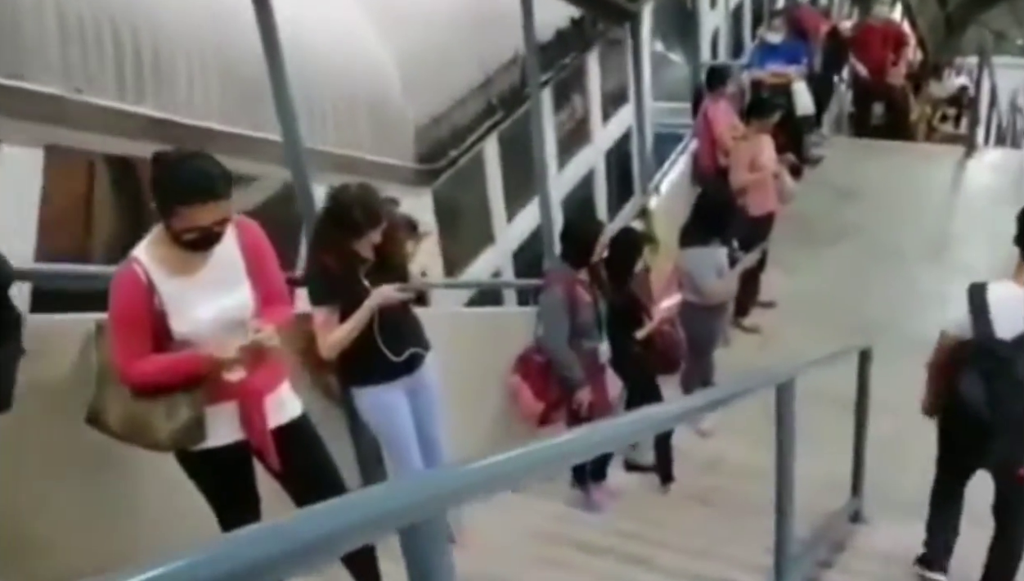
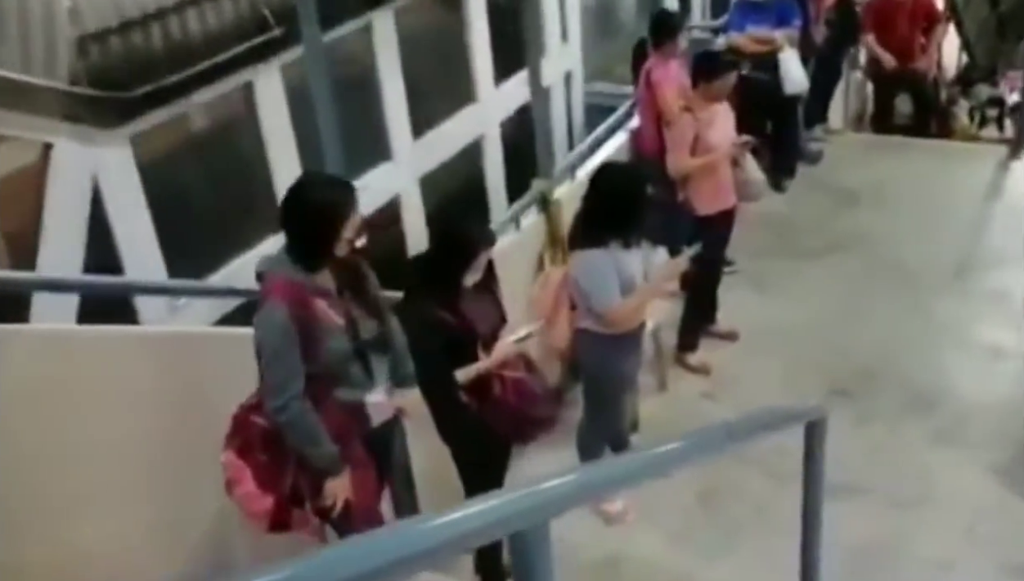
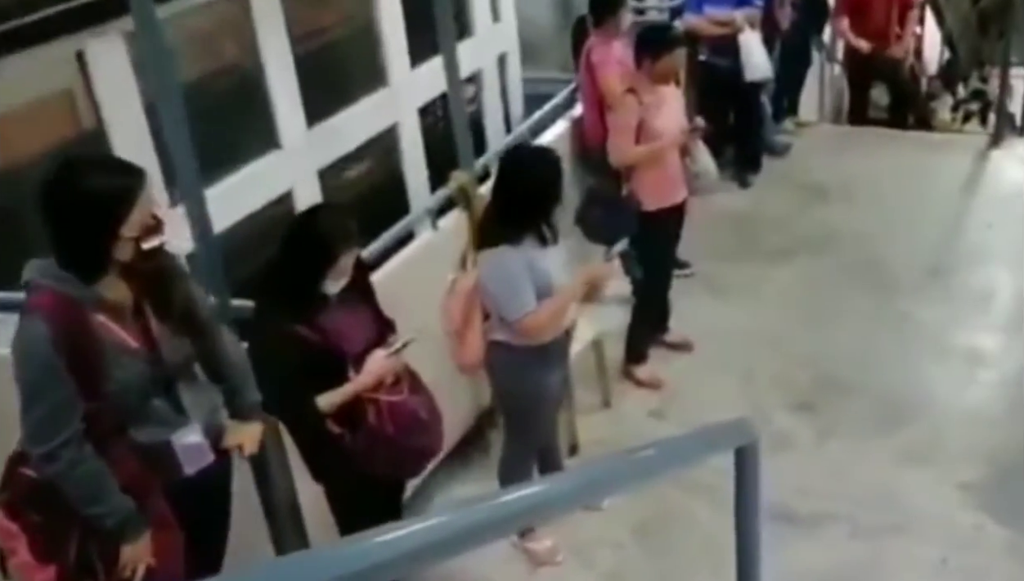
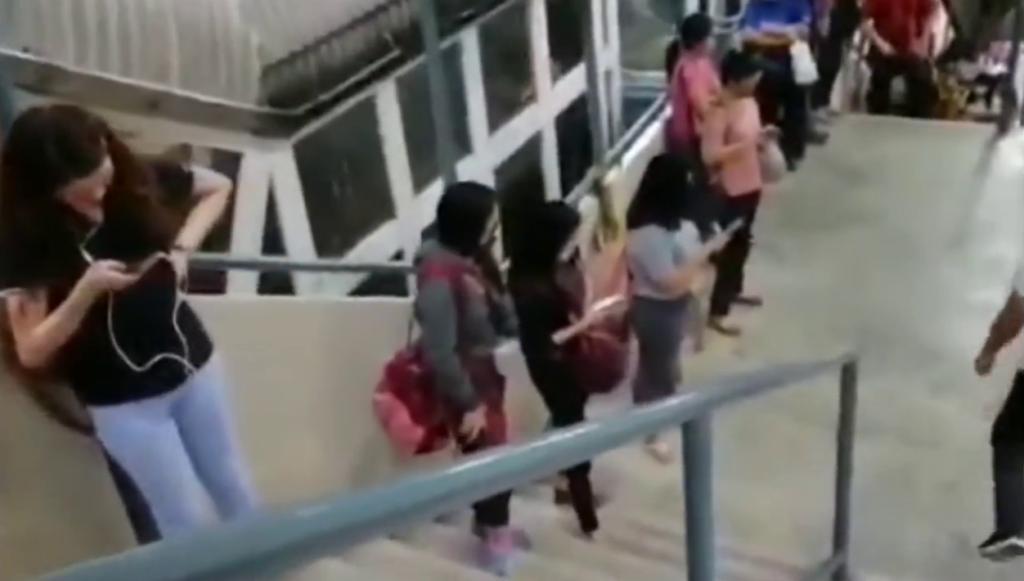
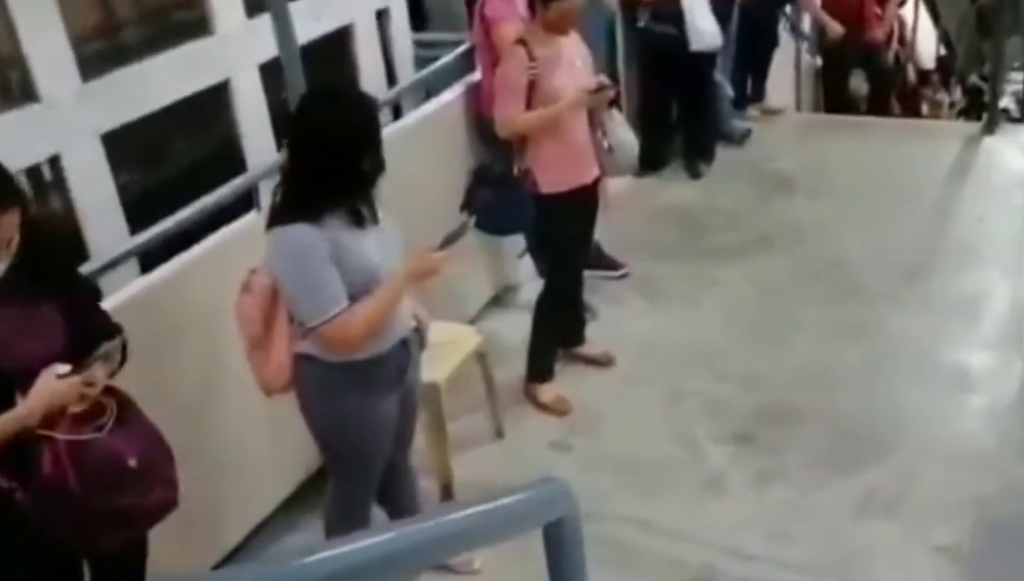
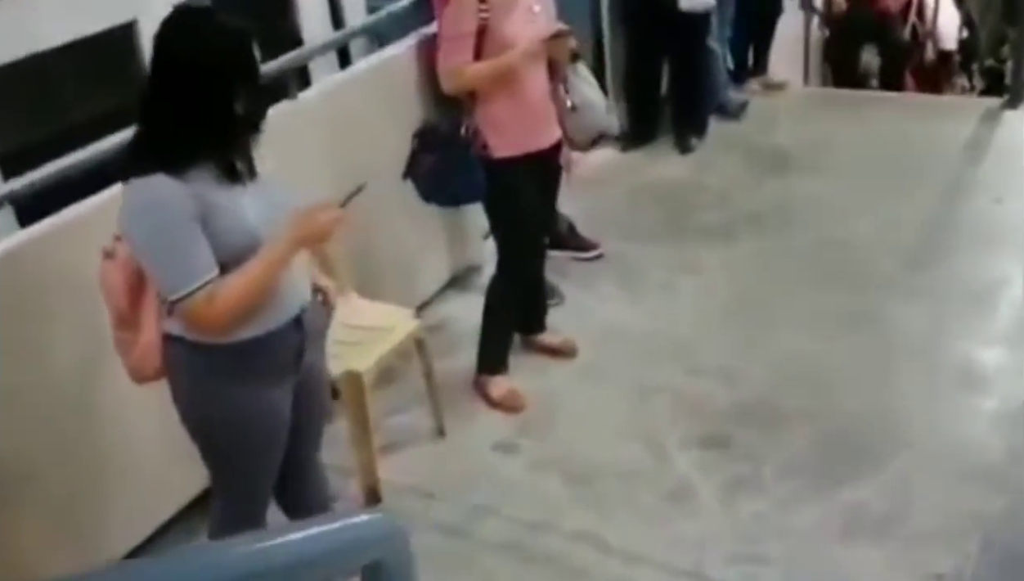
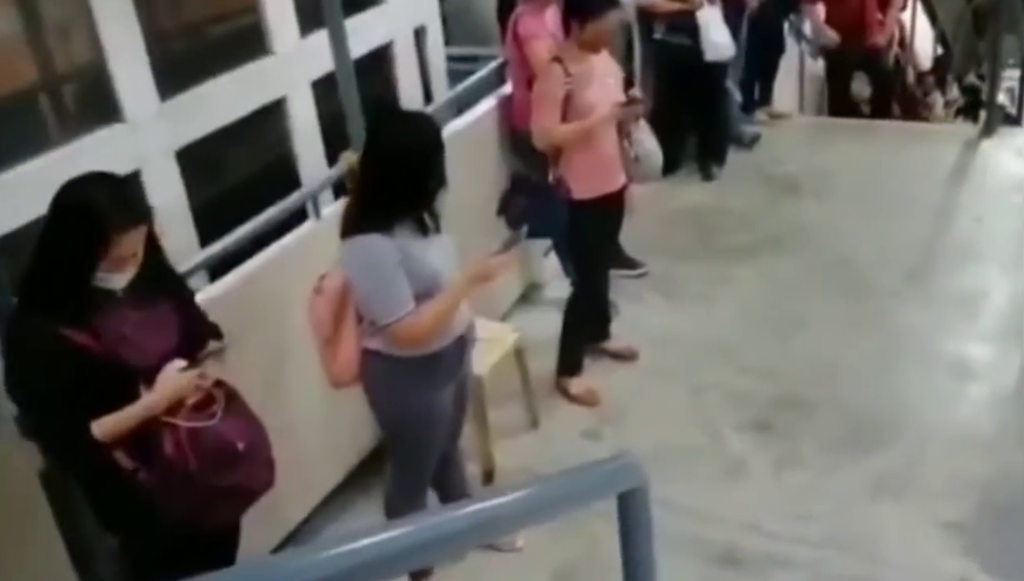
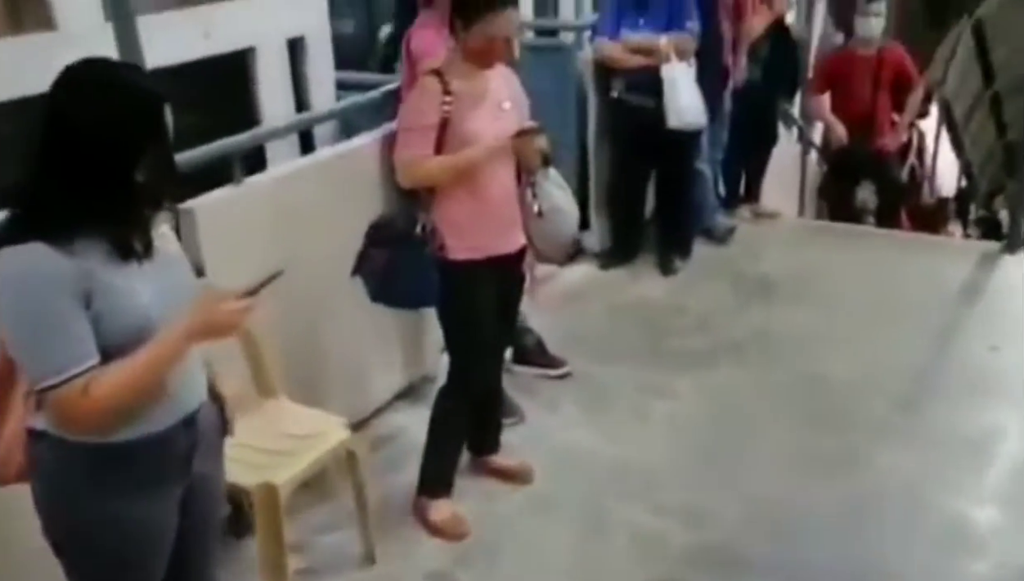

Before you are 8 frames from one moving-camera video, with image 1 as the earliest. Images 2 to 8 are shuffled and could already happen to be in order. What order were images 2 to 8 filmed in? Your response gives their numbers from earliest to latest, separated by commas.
4, 2, 3, 7, 5, 6, 8
